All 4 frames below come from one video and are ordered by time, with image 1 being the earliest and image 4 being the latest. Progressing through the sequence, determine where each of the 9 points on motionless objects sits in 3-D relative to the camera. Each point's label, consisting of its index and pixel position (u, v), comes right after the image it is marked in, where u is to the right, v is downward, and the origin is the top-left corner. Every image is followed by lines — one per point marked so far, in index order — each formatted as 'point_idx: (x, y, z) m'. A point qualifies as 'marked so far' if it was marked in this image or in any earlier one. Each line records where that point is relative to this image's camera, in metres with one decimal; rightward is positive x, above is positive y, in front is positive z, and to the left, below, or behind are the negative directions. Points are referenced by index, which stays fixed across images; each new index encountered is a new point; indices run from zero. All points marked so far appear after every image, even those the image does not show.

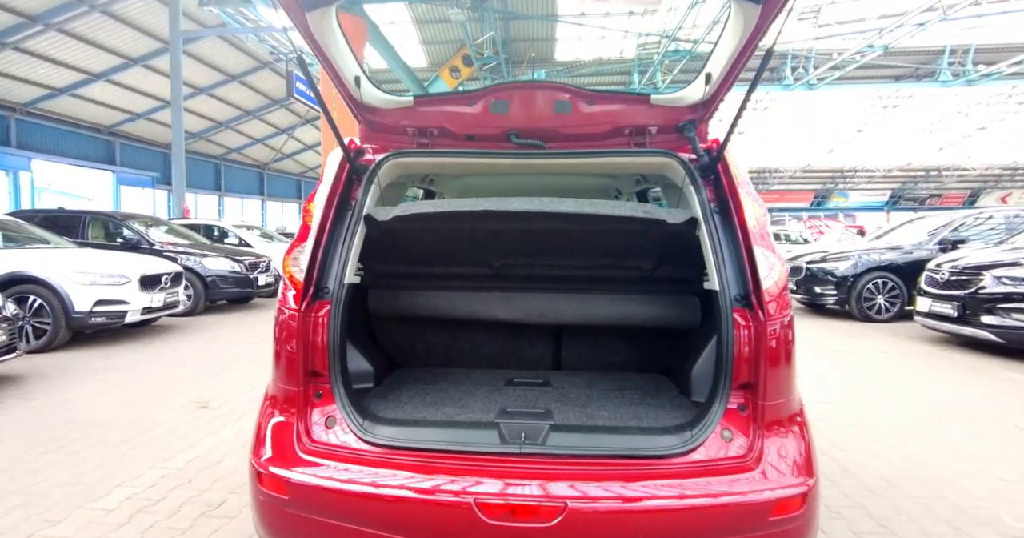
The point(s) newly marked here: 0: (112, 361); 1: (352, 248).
0: (-4.6, -1.1, +5.3) m
1: (-0.6, +0.1, +1.7) m
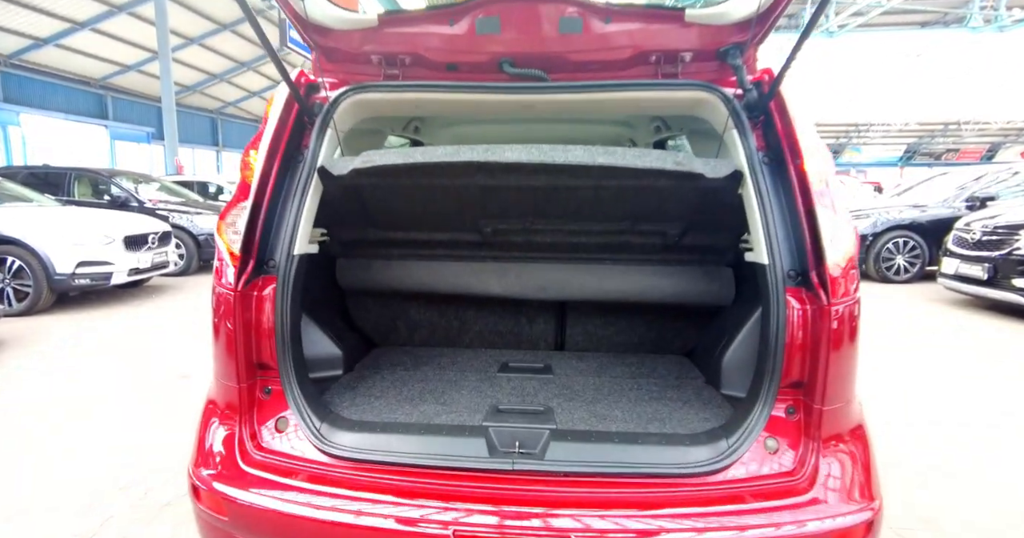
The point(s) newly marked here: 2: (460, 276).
0: (-4.6, -0.6, +5.1) m
1: (-0.6, +0.2, +1.3) m
2: (-0.2, 0.0, +1.7) m
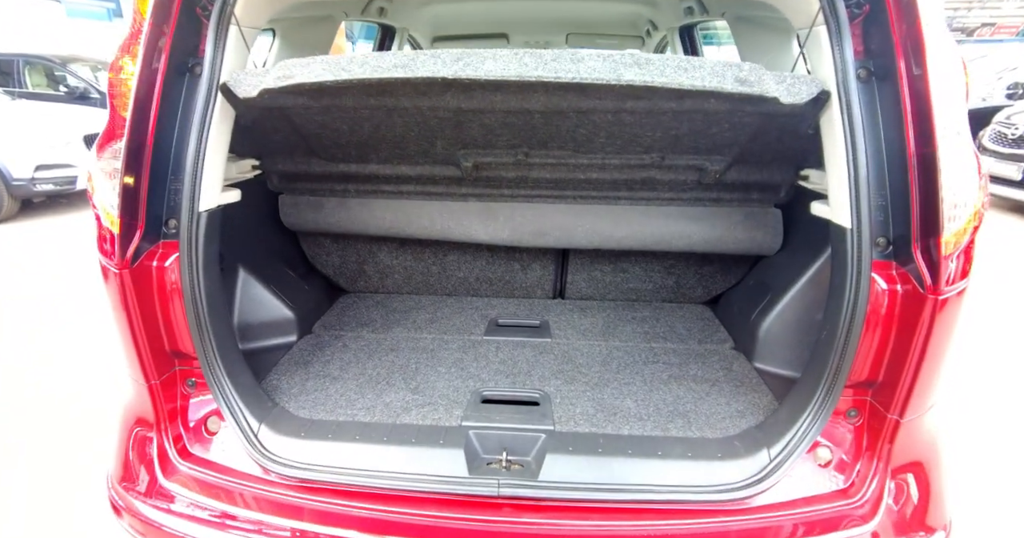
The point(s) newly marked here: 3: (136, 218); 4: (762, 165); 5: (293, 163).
0: (-4.6, +0.3, +4.8) m
1: (-0.6, +0.3, +0.9) m
2: (-0.2, +0.1, +1.4) m
3: (-0.7, +0.1, +0.9) m
4: (+0.6, +0.3, +1.2) m
5: (-0.6, +0.3, +1.2) m
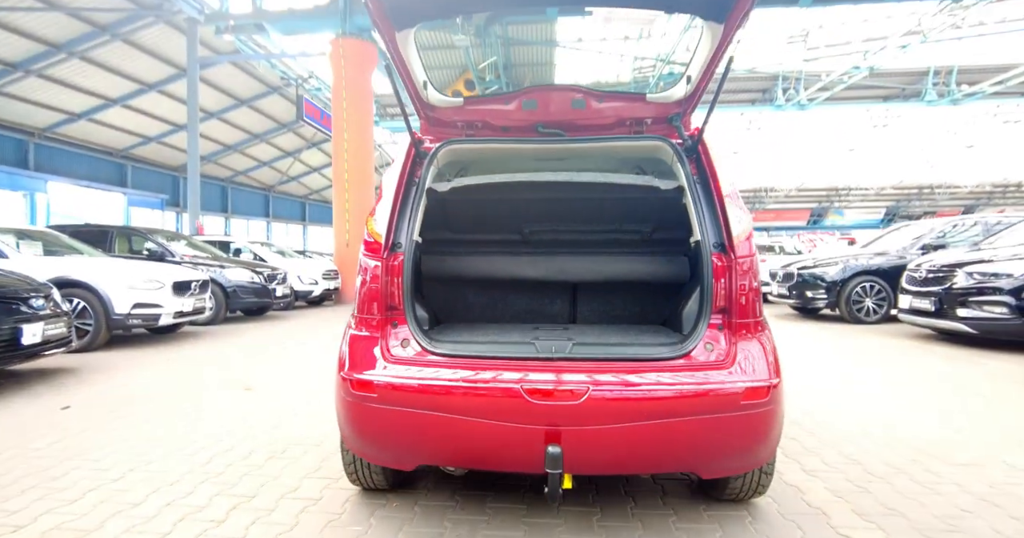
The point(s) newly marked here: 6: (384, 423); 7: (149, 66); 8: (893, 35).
0: (-4.5, -1.1, +5.8) m
1: (-0.4, +0.3, +2.1) m
2: (0.0, 0.0, +2.5) m
3: (-0.6, +0.1, +2.0) m
4: (+0.8, +0.2, +2.3) m
5: (-0.4, +0.2, +2.4) m
6: (-0.5, -0.6, +1.8) m
7: (-12.5, +7.0, +15.8) m
8: (+12.4, +7.6, +15.0) m
